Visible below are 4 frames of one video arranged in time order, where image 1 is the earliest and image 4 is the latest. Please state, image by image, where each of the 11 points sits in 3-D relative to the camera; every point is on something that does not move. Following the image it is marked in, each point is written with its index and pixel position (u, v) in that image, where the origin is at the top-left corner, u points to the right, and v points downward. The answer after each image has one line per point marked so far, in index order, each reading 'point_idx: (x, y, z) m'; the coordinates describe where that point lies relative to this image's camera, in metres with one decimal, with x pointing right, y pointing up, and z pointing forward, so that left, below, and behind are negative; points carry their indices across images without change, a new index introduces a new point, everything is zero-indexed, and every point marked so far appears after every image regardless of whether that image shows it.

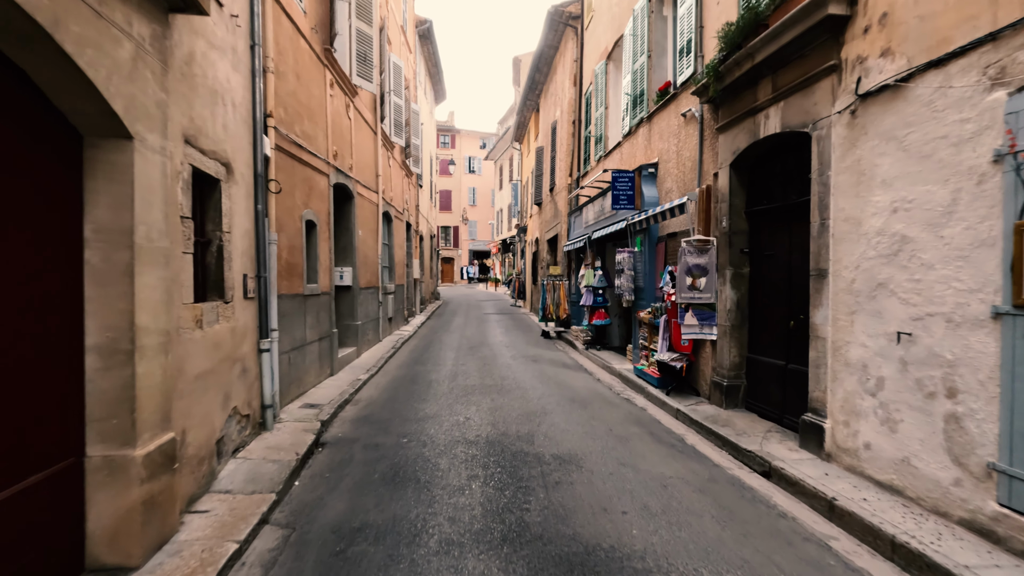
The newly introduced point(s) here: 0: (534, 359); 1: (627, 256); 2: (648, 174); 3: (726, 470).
0: (+0.4, -1.4, +10.5) m
1: (+2.0, +0.5, +9.0) m
2: (+2.2, +1.9, +8.8) m
3: (+1.9, -1.6, +4.7) m
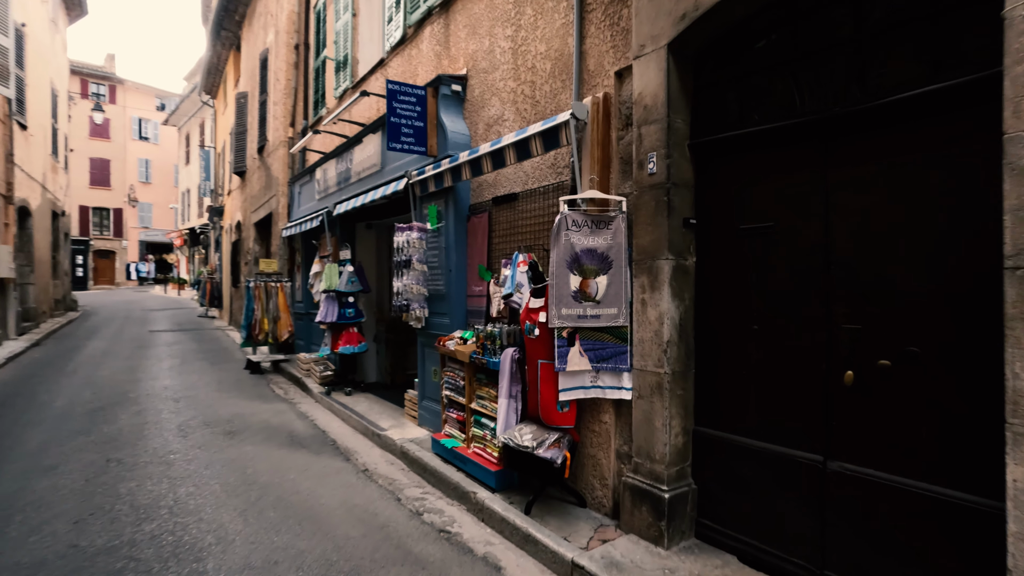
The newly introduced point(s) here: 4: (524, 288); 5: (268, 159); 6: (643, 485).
0: (-3.0, -1.5, +5.6) m
1: (-0.9, +0.5, +5.1) m
2: (-0.6, +1.8, +5.0) m
3: (+1.2, -1.7, +1.3) m
4: (+0.1, 0.0, +3.7) m
5: (-5.2, +2.8, +11.3) m
6: (+0.8, -1.2, +3.2) m
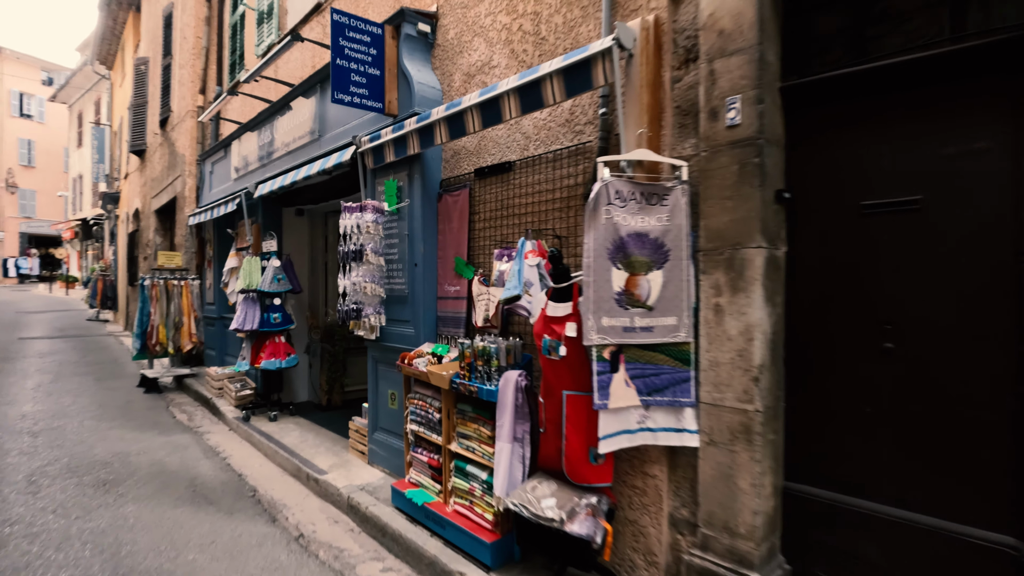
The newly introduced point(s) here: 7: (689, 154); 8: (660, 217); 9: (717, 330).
0: (-3.2, -1.5, +4.1) m
1: (-1.1, +0.5, +3.9) m
2: (-0.7, +1.8, +3.8) m
3: (+1.5, -1.7, +0.4) m
4: (+0.1, 0.0, +2.6) m
5: (-6.1, +2.8, +9.5) m
6: (+0.9, -1.2, +2.2) m
7: (+0.8, +0.6, +2.4) m
8: (+0.7, +0.3, +2.3) m
9: (+0.9, -0.2, +2.3) m
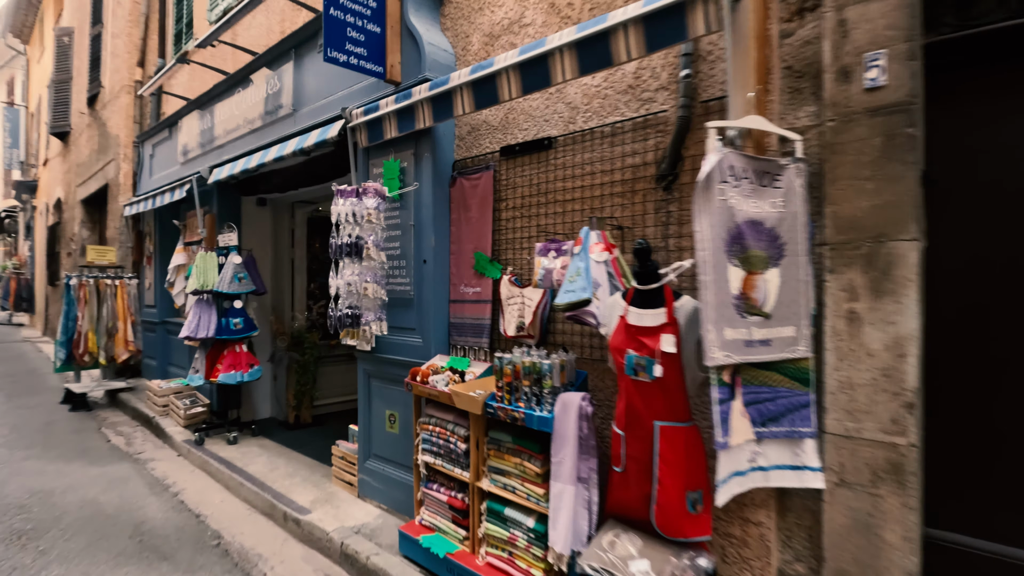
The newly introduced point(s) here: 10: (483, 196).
0: (-3.1, -1.5, +3.2) m
1: (-0.9, +0.5, +3.2) m
2: (-0.6, +1.8, +3.2) m
3: (+2.0, -1.7, 0.0) m
4: (+0.4, 0.0, +2.1) m
5: (-6.5, +2.8, +8.4) m
6: (+1.2, -1.2, +1.8) m
7: (+1.1, +0.6, +2.0) m
8: (+1.0, +0.3, +1.9) m
9: (+1.2, -0.2, +1.8) m
10: (-0.2, +0.5, +3.0) m
